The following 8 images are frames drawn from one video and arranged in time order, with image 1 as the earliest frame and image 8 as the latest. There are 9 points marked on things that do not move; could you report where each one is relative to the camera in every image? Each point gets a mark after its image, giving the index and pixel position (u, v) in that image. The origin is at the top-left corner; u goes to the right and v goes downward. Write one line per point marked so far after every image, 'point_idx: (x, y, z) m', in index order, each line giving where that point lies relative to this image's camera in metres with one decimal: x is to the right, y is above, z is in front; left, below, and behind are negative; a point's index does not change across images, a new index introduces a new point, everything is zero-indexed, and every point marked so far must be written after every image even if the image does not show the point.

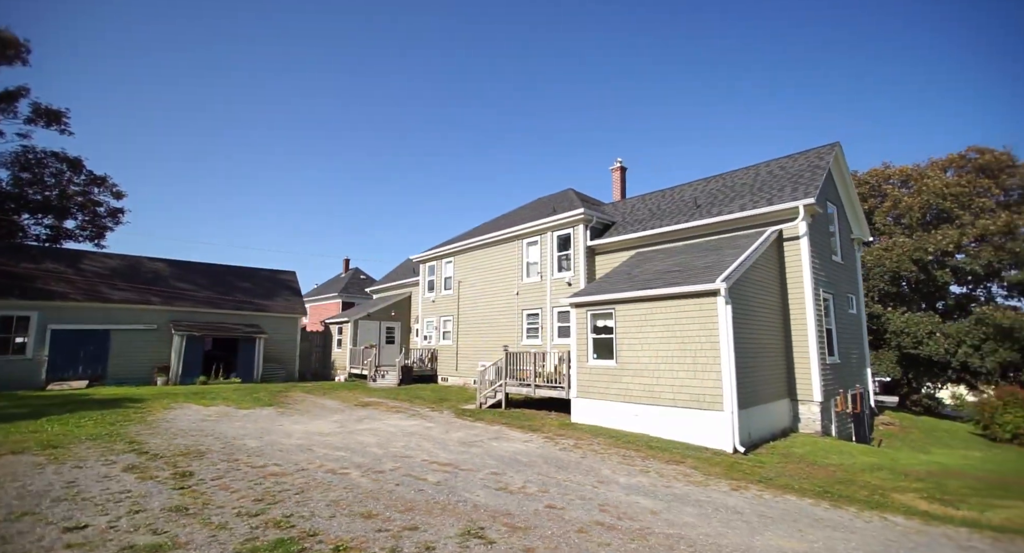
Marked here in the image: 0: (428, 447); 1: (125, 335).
0: (-1.4, -3.1, +9.3) m
1: (-14.7, -2.2, +19.6) m
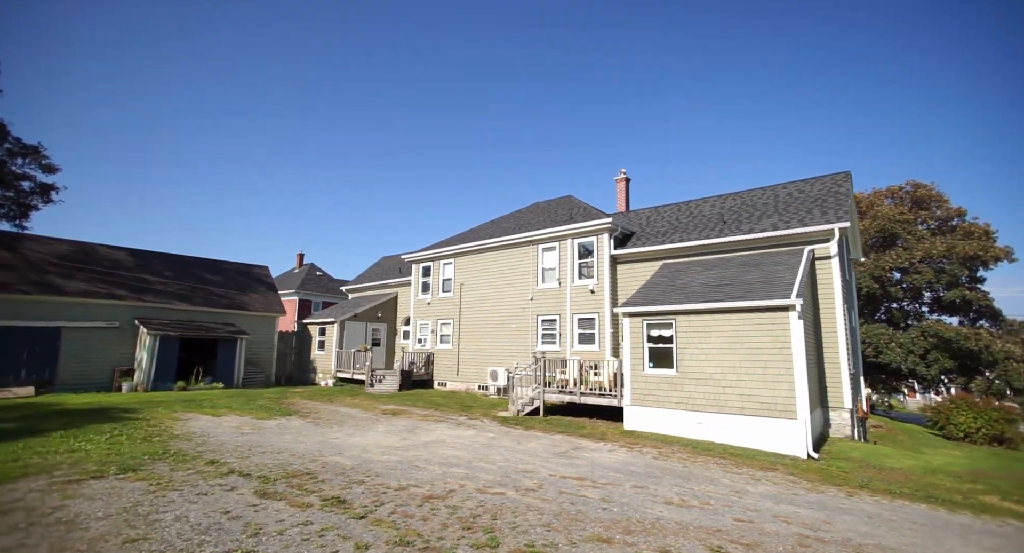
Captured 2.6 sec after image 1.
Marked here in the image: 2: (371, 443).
0: (+0.4, -3.2, +9.0) m
1: (-14.2, -1.9, +17.3) m
2: (-2.8, -3.3, +10.4) m
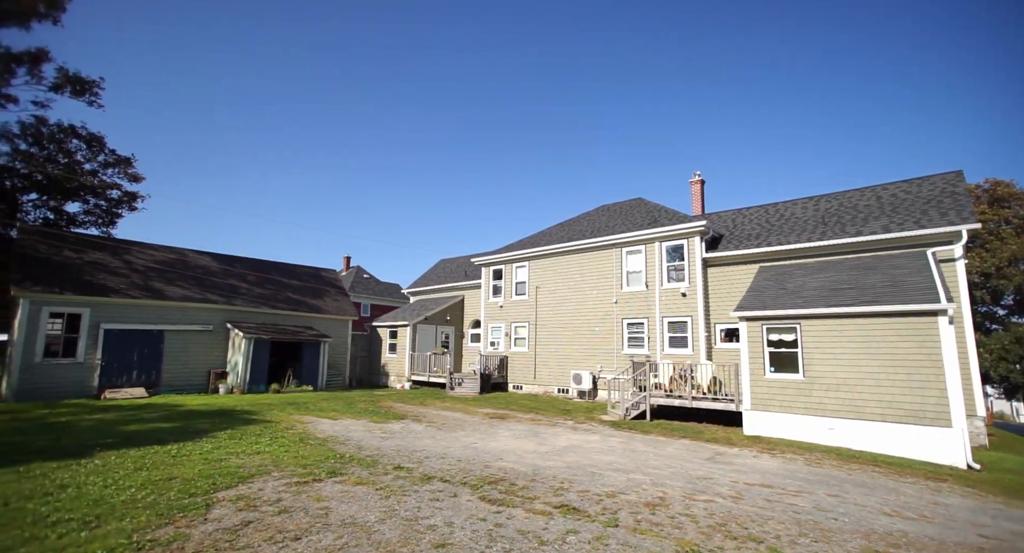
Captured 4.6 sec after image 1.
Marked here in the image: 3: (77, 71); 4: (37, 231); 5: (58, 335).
0: (+3.2, -3.3, +8.9) m
1: (-11.1, -2.0, +17.6) m
2: (0.0, -3.4, +10.3) m
3: (-16.4, +7.6, +20.1) m
4: (-15.3, +1.5, +16.7) m
5: (-13.2, -1.7, +15.5) m
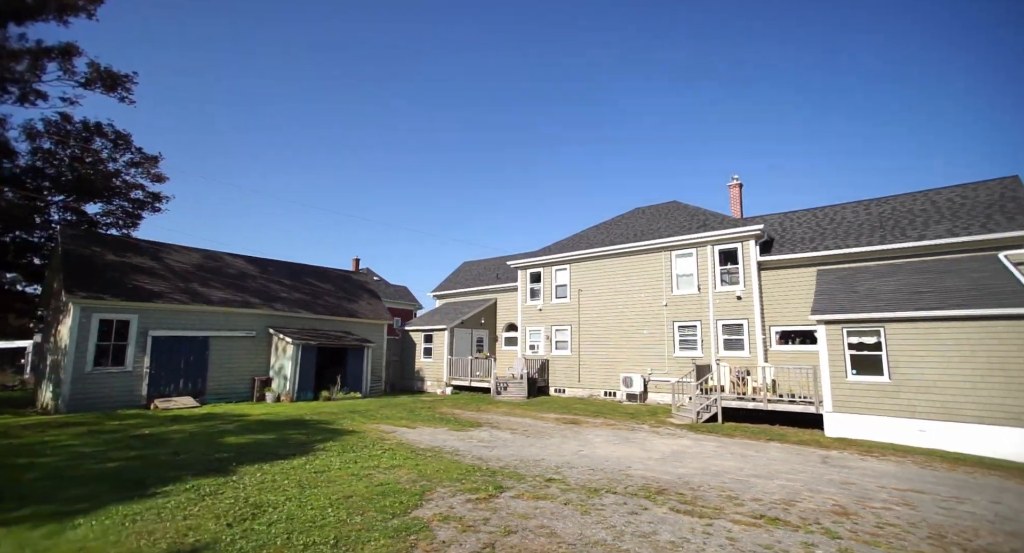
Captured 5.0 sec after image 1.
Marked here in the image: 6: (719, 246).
0: (+5.3, -3.3, +8.7) m
1: (-9.3, -2.1, +17.0) m
2: (+2.1, -3.4, +10.1) m
3: (-14.6, +7.4, +19.3) m
4: (-13.4, +1.3, +15.9) m
5: (-11.3, -1.8, +14.8) m
6: (+7.3, +1.1, +18.2) m
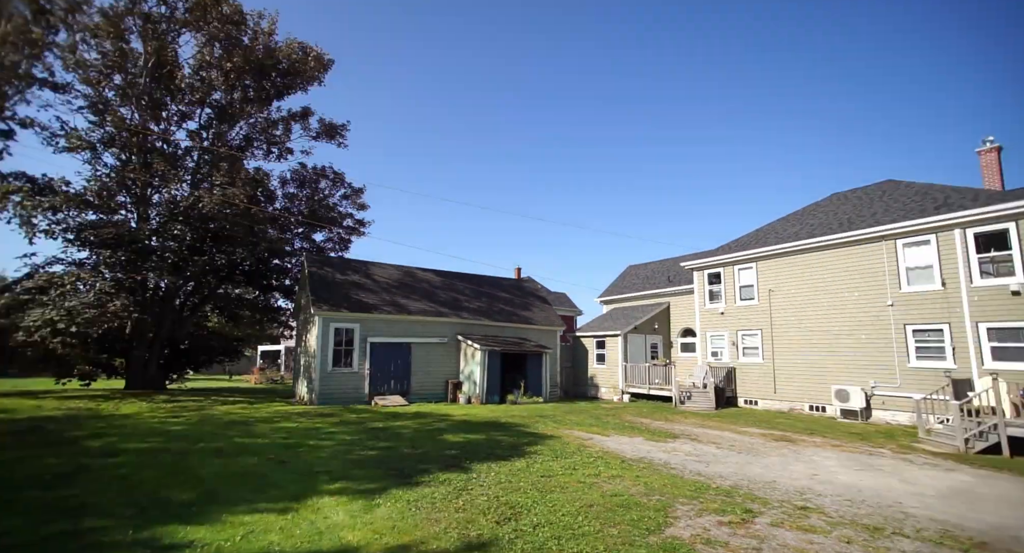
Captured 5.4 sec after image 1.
0: (+8.6, -3.1, +6.4) m
1: (-3.2, -2.5, +18.4) m
2: (+5.8, -3.3, +8.6) m
3: (-8.0, +6.8, +22.3) m
4: (-7.5, +0.8, +18.6) m
5: (-5.8, -2.3, +16.9) m
6: (+12.9, +1.3, +15.0) m
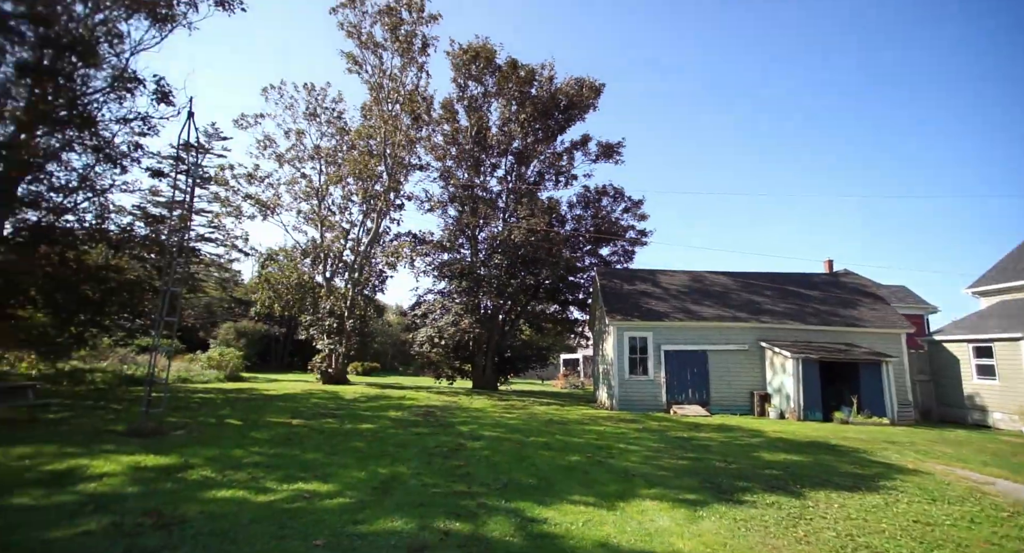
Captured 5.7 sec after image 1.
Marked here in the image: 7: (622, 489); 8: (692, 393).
0: (+11.0, -2.5, +1.0) m
1: (+7.1, -2.7, +17.4) m
2: (+9.9, -2.9, +4.3) m
3: (+4.5, +6.3, +23.5) m
4: (+3.3, +0.3, +19.9) m
5: (+4.1, -2.6, +17.4) m
6: (+18.9, +2.2, +6.4) m
7: (+1.5, -2.8, +7.0) m
8: (+5.9, -3.8, +17.0) m
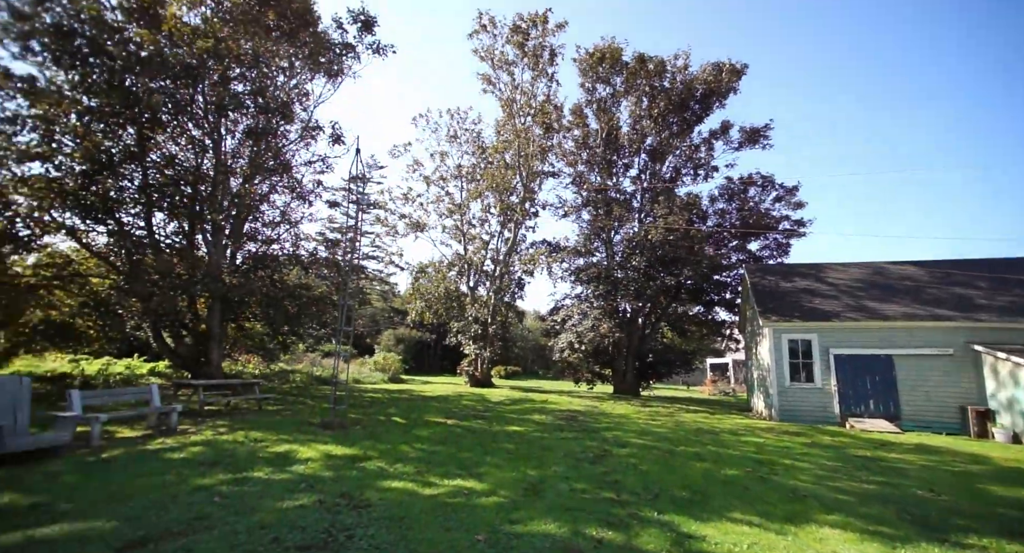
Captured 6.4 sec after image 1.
0: (+11.2, -2.2, -1.8) m
1: (+11.6, -2.5, +15.0) m
2: (+10.9, -2.6, +1.7) m
3: (+10.3, +6.3, +21.7) m
4: (+8.5, +0.3, +18.5) m
5: (+8.7, -2.6, +15.8) m
6: (+20.0, +2.8, +1.4) m
7: (+3.5, -2.9, +6.4) m
8: (+10.4, -3.7, +15.0) m
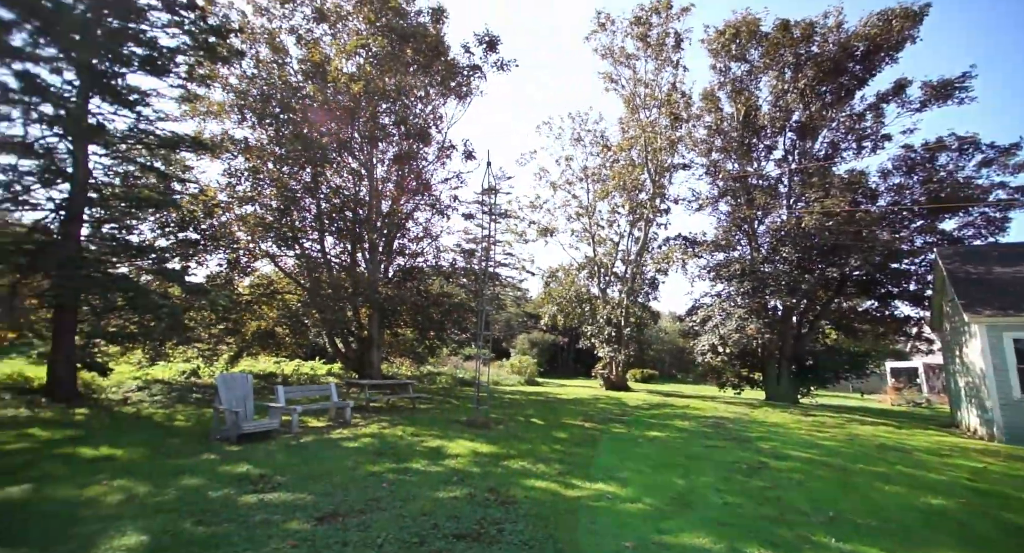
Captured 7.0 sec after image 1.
0: (+10.5, -1.7, -4.3) m
1: (+15.1, -2.0, +11.9) m
2: (+11.1, -2.2, -0.9) m
3: (+15.1, +6.8, +18.8) m
4: (+12.8, +0.7, +16.0) m
5: (+12.5, -2.2, +13.4) m
6: (+19.6, +3.7, -3.4) m
7: (+5.1, -2.7, +5.5) m
8: (+13.9, -3.3, +12.1) m
